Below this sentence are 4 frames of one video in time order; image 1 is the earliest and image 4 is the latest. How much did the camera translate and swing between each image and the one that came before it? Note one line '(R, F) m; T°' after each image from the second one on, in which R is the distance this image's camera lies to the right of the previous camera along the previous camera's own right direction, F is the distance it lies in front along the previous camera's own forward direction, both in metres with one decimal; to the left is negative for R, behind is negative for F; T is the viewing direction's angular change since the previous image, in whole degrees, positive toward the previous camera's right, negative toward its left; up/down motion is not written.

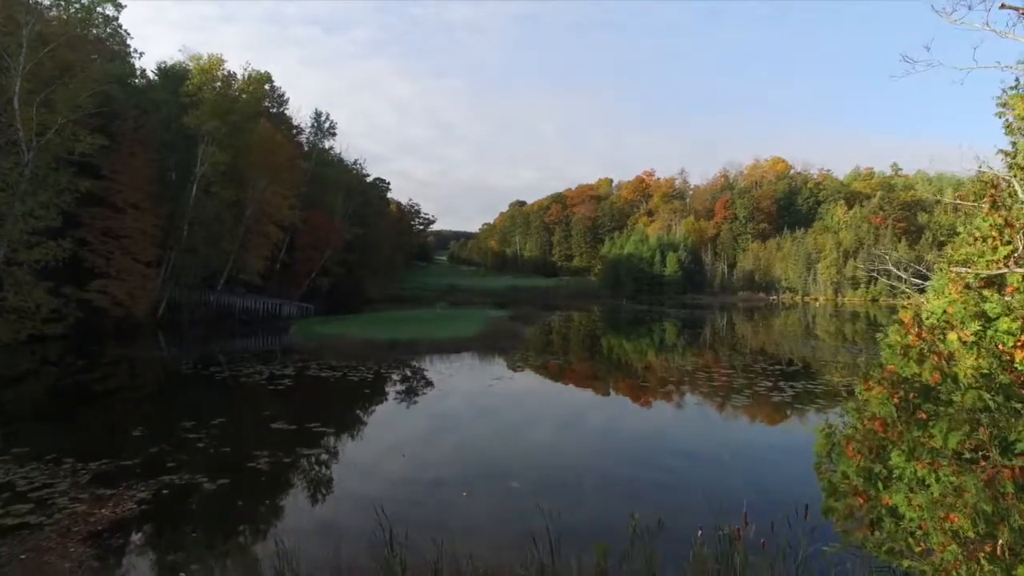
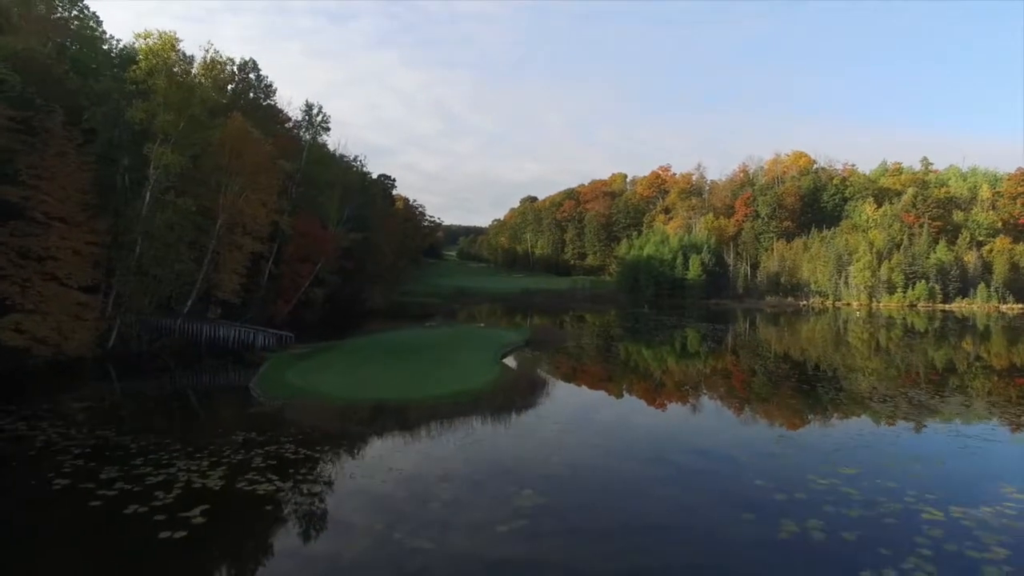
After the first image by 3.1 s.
(-0.3, +5.5) m; -1°
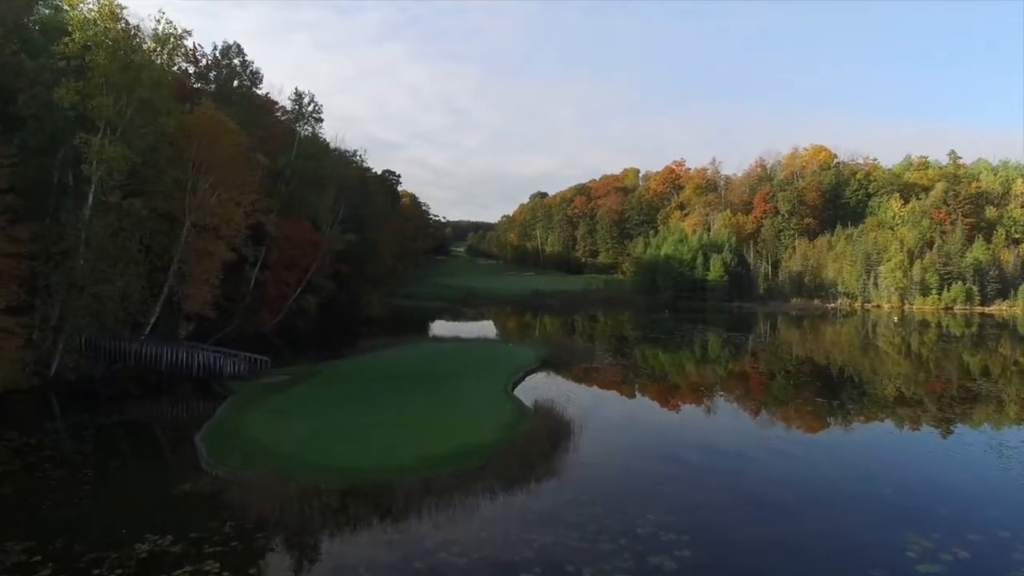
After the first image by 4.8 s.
(-0.2, +4.5) m; -1°
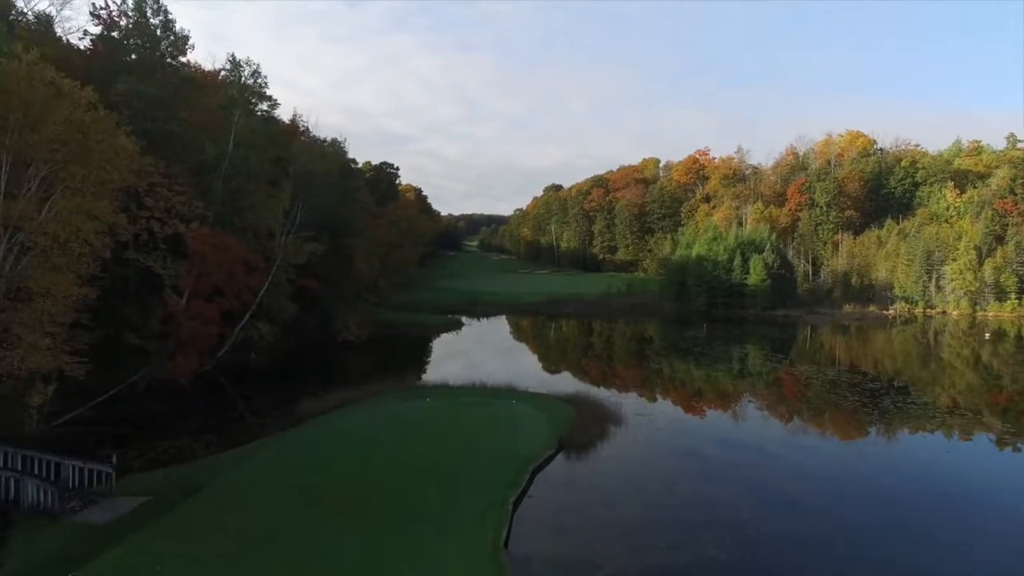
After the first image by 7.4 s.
(+0.4, +10.1) m; -1°
